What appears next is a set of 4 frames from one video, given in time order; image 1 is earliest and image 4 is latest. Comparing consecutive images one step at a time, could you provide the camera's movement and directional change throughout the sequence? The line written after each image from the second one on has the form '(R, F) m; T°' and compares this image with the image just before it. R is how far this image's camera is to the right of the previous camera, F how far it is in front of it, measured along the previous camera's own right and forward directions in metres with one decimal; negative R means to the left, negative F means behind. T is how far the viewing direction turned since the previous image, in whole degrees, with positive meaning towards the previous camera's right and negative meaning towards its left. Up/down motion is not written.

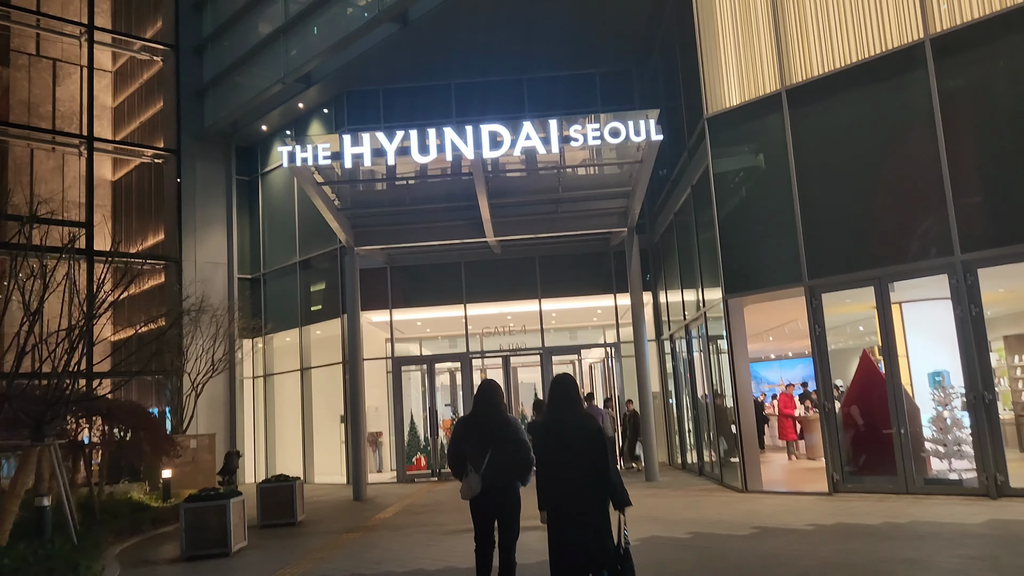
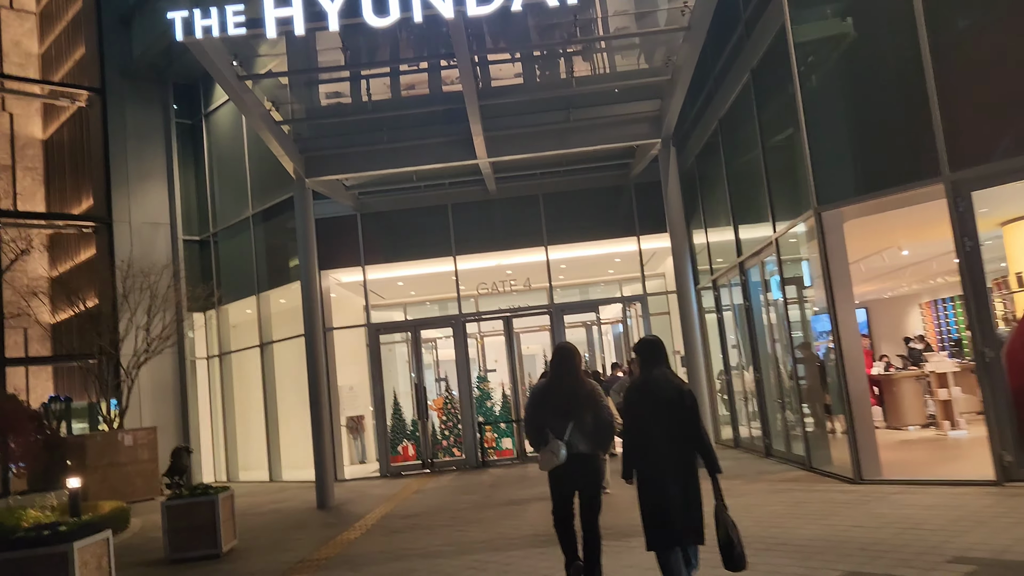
(-0.1, +3.4) m; 0°
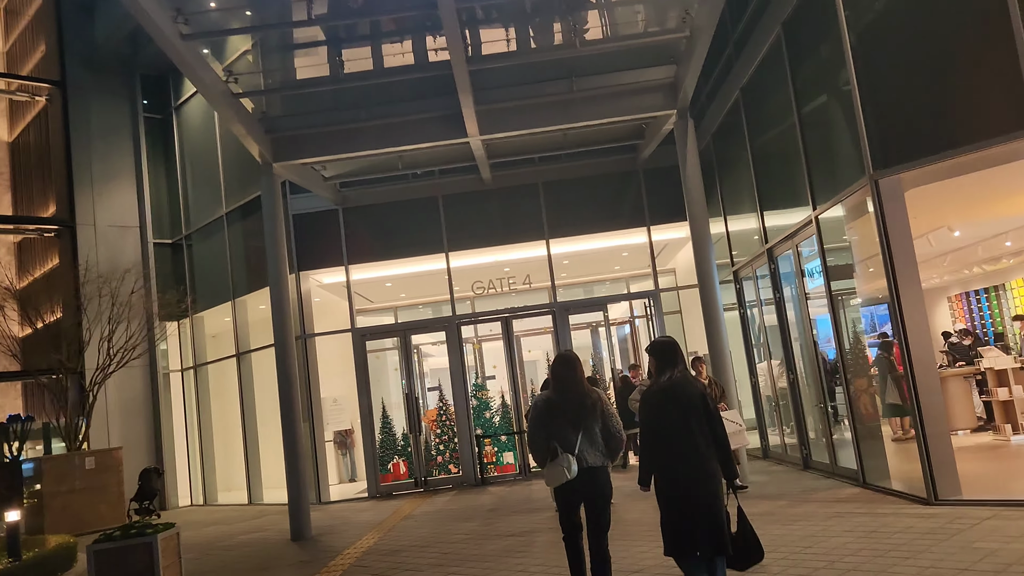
(0.0, +1.4) m; 0°
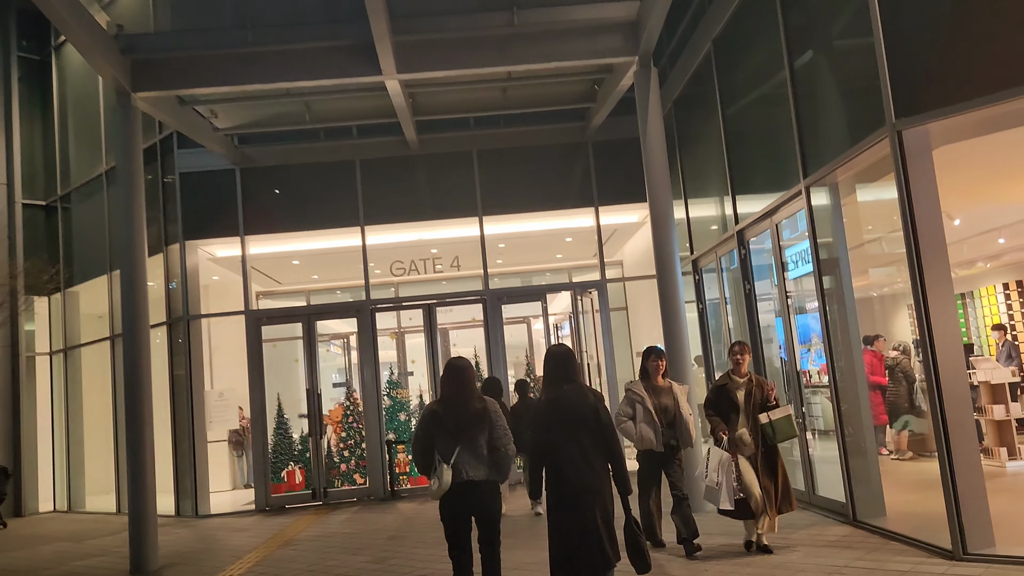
(+0.3, +1.8) m; +4°
